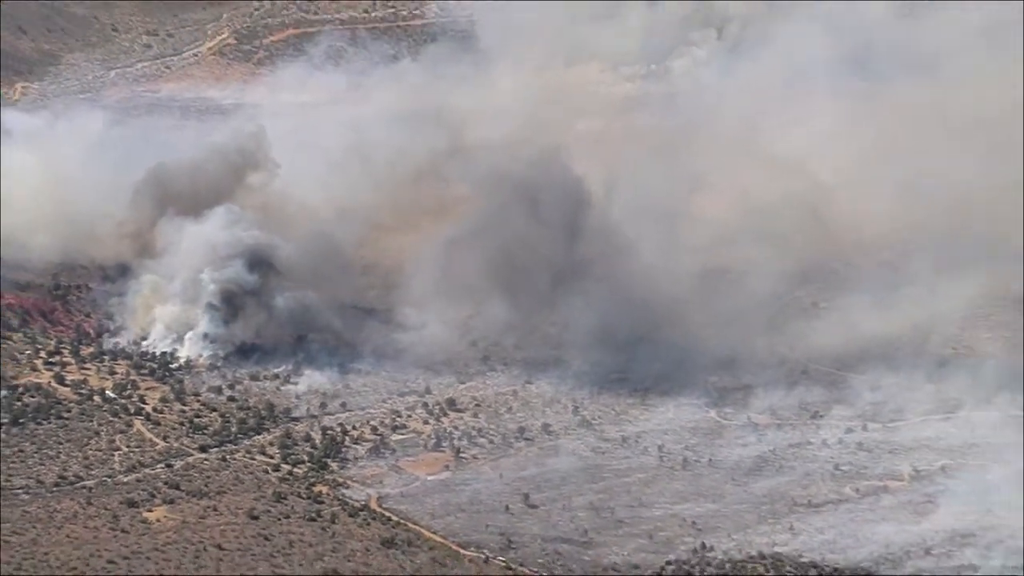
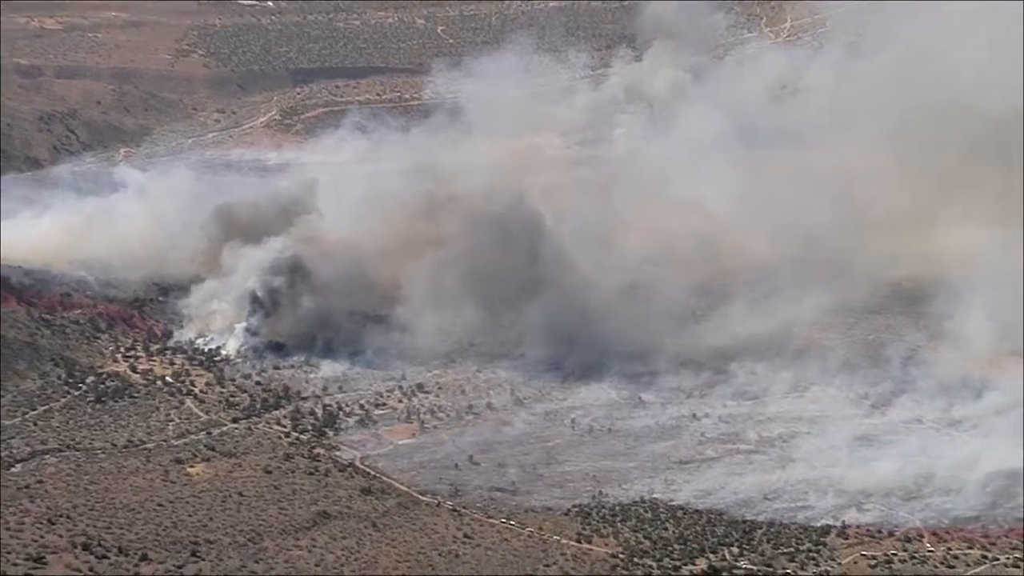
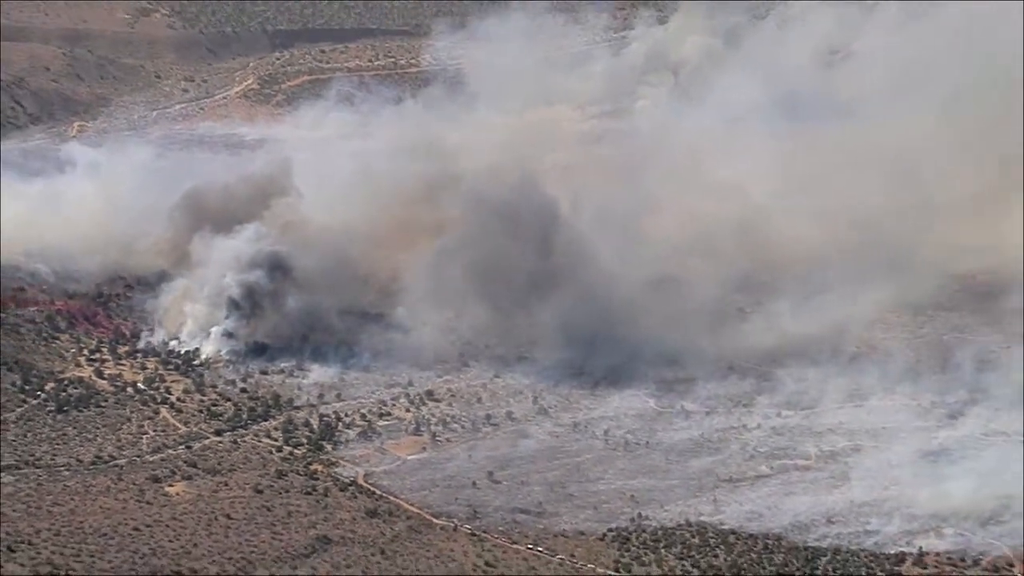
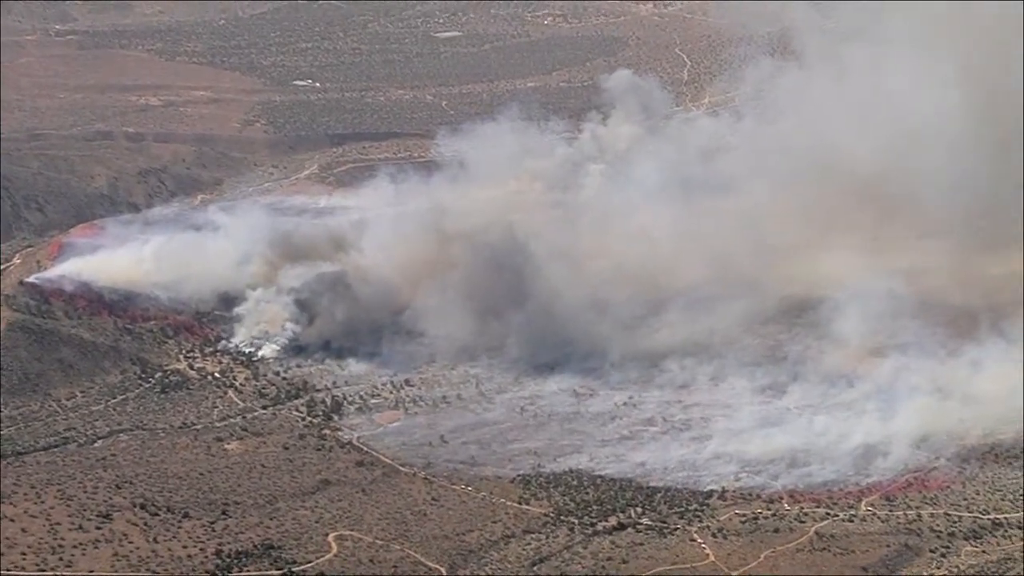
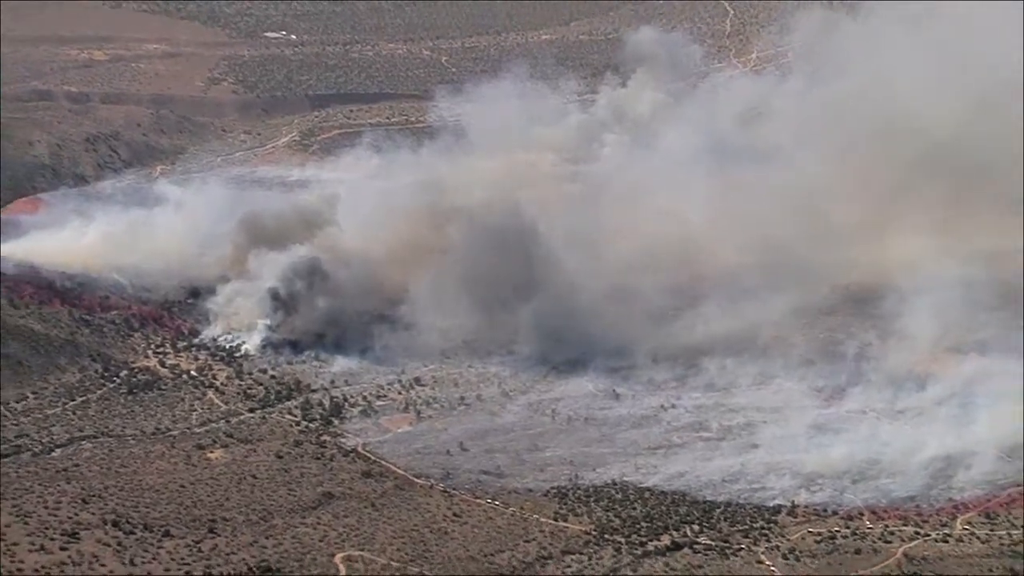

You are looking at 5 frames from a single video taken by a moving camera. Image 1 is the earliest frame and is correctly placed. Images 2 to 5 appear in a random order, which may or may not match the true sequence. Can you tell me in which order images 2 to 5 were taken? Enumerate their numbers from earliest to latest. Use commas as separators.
3, 2, 5, 4
